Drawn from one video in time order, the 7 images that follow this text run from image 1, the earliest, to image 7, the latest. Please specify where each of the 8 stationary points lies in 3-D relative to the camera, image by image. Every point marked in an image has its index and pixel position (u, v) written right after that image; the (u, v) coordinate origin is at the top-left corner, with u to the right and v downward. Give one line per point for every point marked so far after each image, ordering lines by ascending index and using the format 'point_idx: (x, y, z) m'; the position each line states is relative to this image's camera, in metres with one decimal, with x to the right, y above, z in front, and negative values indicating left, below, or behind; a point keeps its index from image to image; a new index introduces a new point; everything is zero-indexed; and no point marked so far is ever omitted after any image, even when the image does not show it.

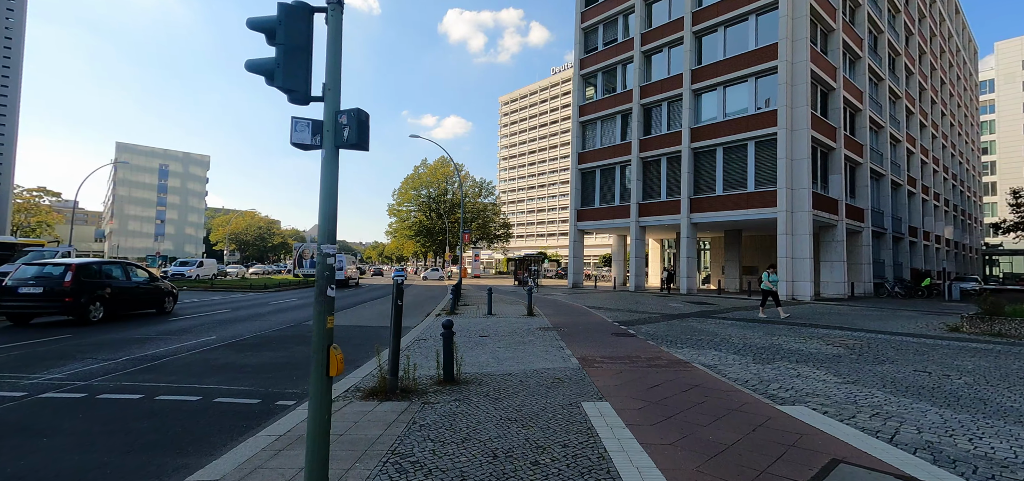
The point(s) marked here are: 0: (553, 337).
0: (+0.9, -2.2, +9.8) m
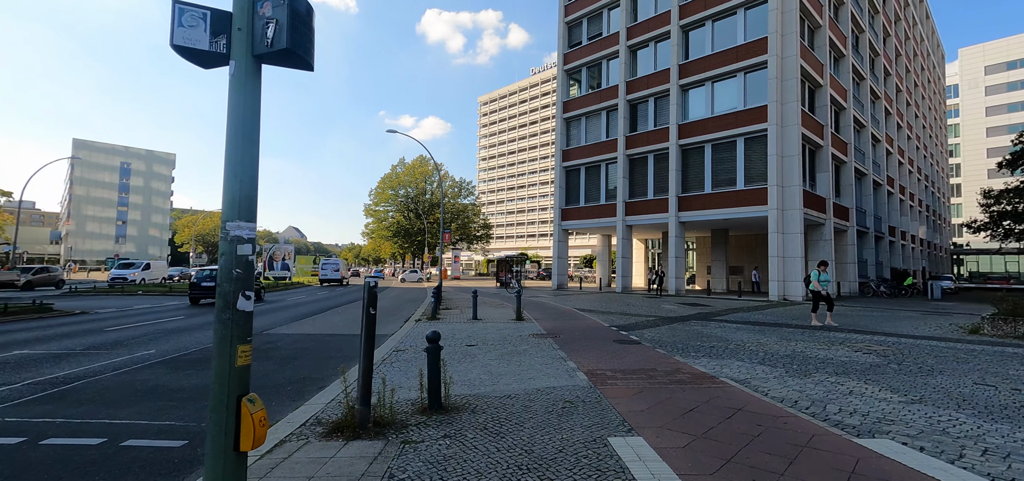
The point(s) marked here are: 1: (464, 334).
0: (+0.8, -2.1, +8.7) m
1: (-1.2, -2.3, +10.5) m
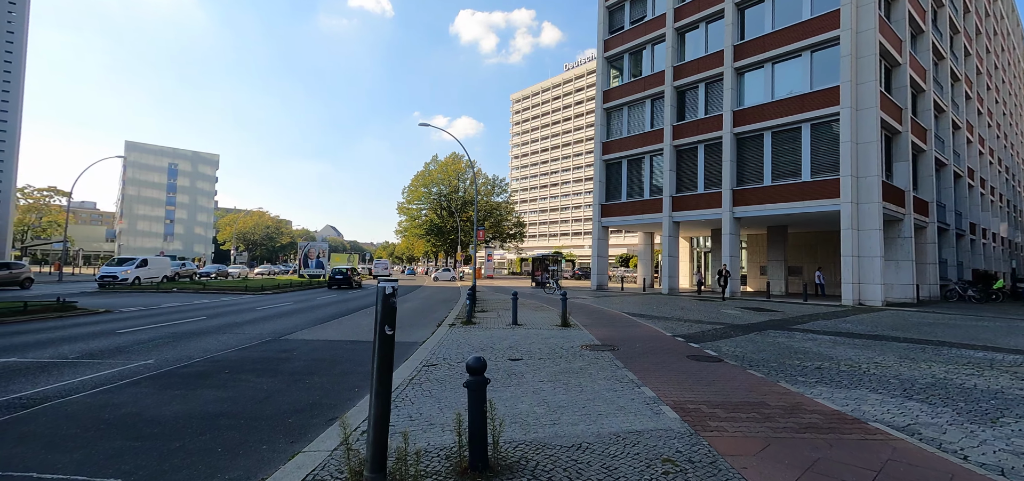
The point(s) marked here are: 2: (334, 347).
0: (+1.6, -2.0, +7.1) m
1: (-0.2, -2.1, +9.0) m
2: (-3.5, -2.1, +8.6) m
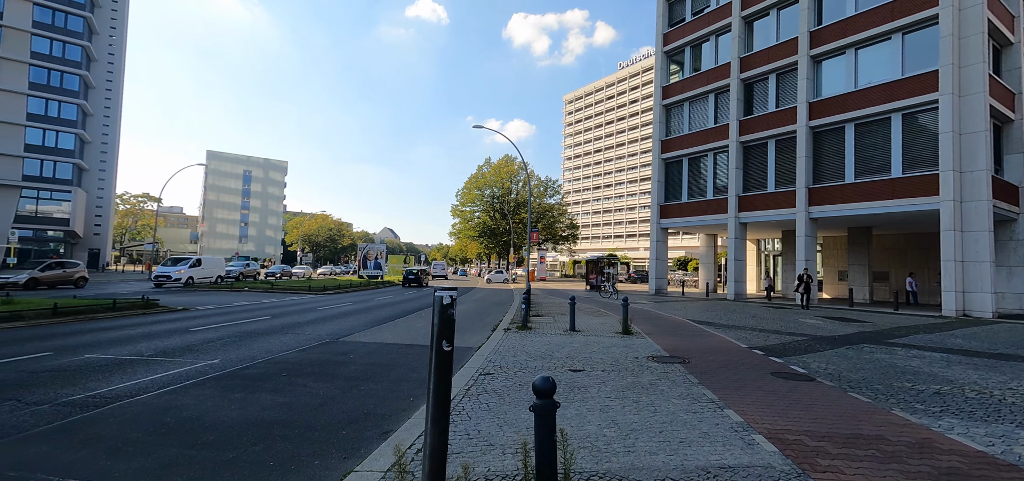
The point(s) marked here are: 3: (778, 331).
0: (+2.6, -2.0, +6.4) m
1: (+1.0, -2.2, +8.5) m
2: (-2.4, -2.1, +8.5) m
3: (+7.4, -2.5, +12.0) m
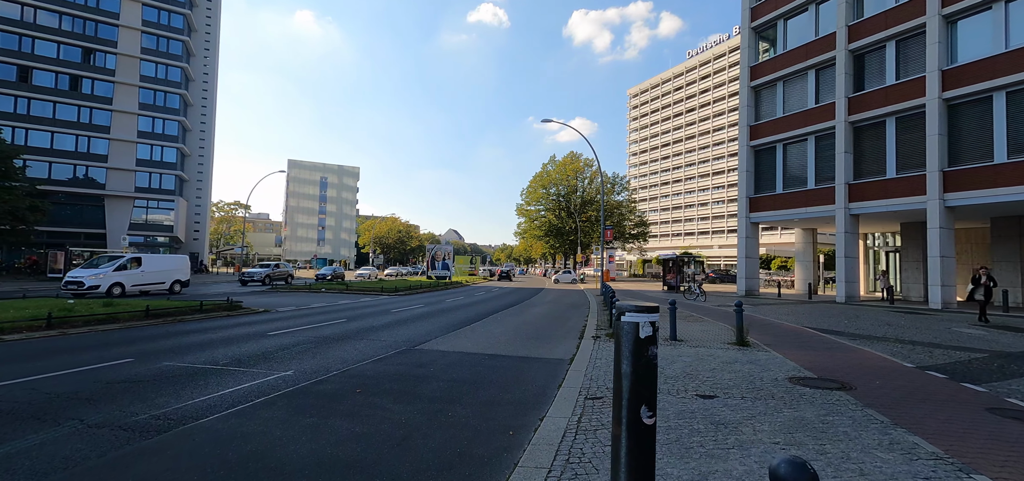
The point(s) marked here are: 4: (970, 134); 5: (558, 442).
0: (+3.9, -1.9, +4.8) m
1: (+2.7, -2.1, +7.1) m
2: (-0.7, -2.1, +7.5) m
3: (+9.5, -2.3, +9.6) m
4: (+19.4, +4.5, +18.3) m
5: (+0.4, -1.9, +4.1) m
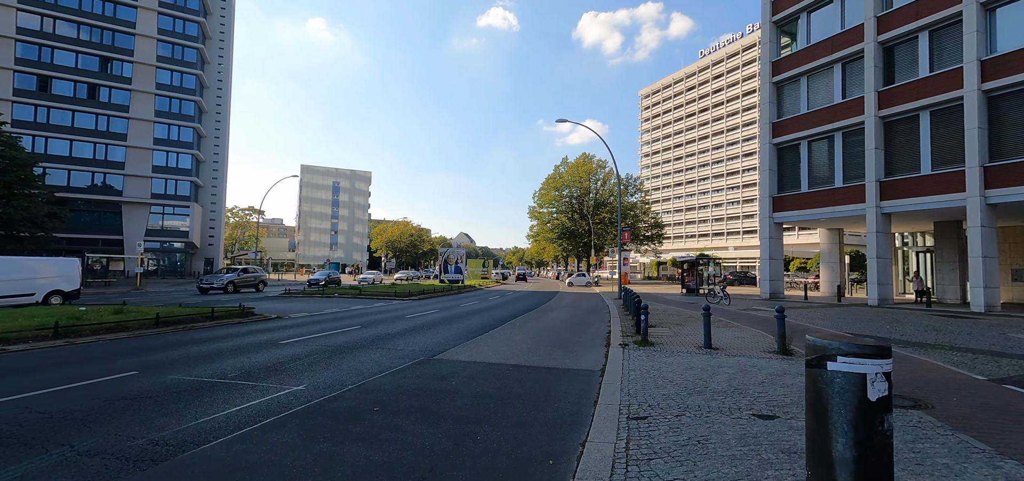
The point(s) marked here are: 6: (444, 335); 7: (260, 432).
0: (+4.3, -1.9, +4.1) m
1: (+3.1, -2.1, +6.5) m
2: (-0.3, -2.1, +7.0) m
3: (+10.0, -2.3, +8.8) m
4: (+20.0, +4.5, +17.3) m
5: (+0.8, -1.9, +3.5) m
6: (-1.7, -2.4, +10.9) m
7: (-2.4, -1.9, +4.2) m
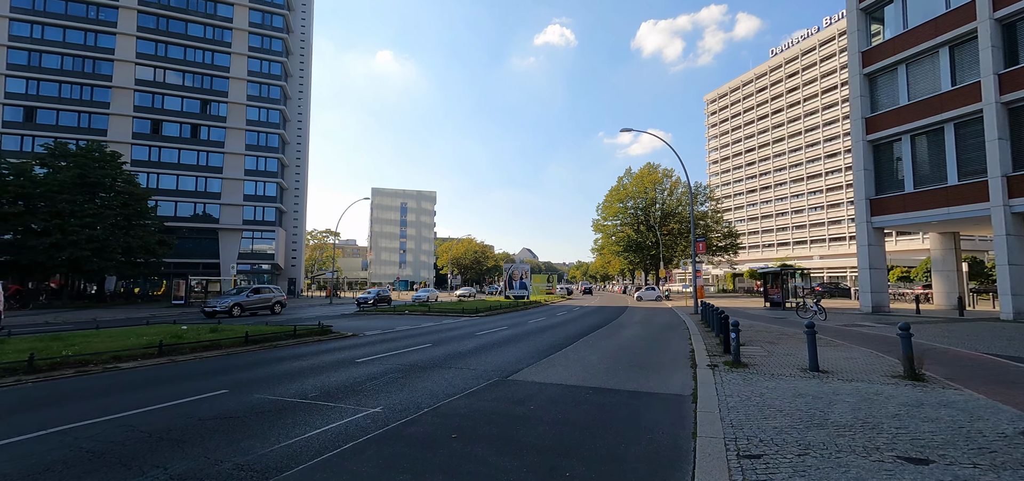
0: (+5.0, -1.9, +3.1) m
1: (+4.2, -2.2, +5.5) m
2: (+0.9, -2.3, +6.5) m
3: (+11.3, -2.3, +6.9) m
4: (+22.3, +4.6, +14.1) m
5: (+1.5, -2.0, +3.0) m
6: (0.0, -2.8, +10.6) m
7: (-1.6, -2.0, +4.1) m
